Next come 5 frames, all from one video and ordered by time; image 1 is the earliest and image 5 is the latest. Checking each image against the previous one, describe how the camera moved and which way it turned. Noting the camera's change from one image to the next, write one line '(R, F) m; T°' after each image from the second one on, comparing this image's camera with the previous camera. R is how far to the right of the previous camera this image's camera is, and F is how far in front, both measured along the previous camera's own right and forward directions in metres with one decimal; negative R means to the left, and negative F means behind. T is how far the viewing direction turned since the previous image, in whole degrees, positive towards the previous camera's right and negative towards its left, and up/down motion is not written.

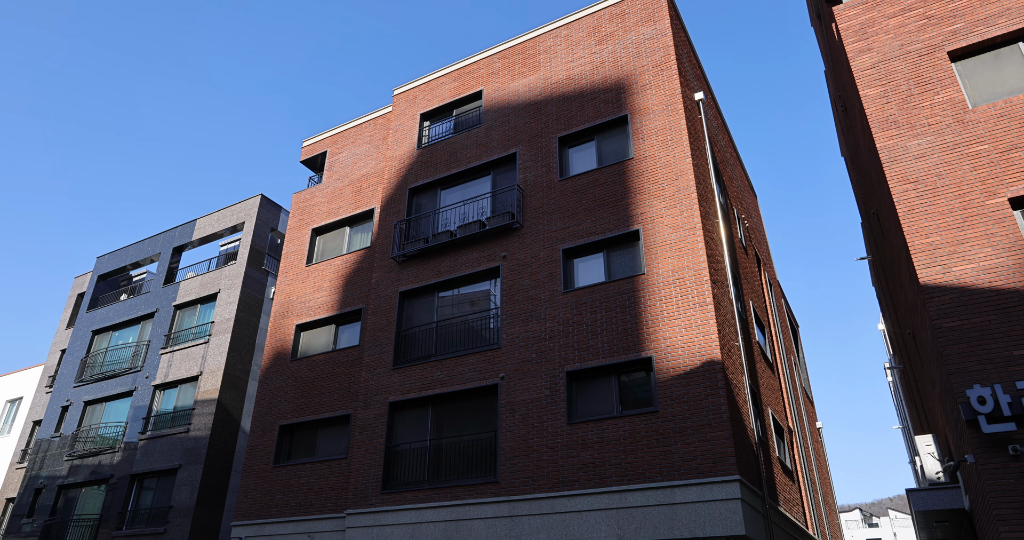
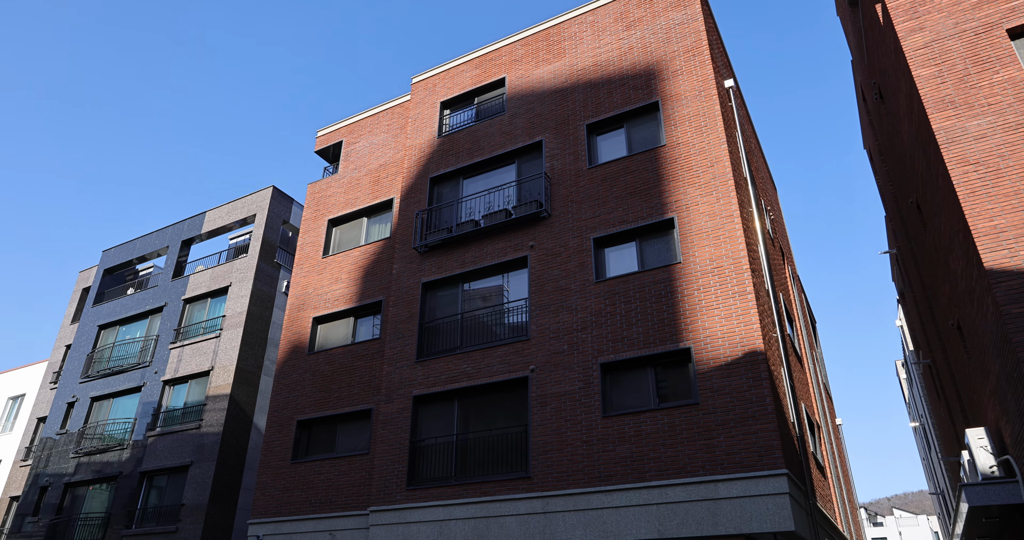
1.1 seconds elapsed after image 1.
(-0.8, +0.5) m; 0°
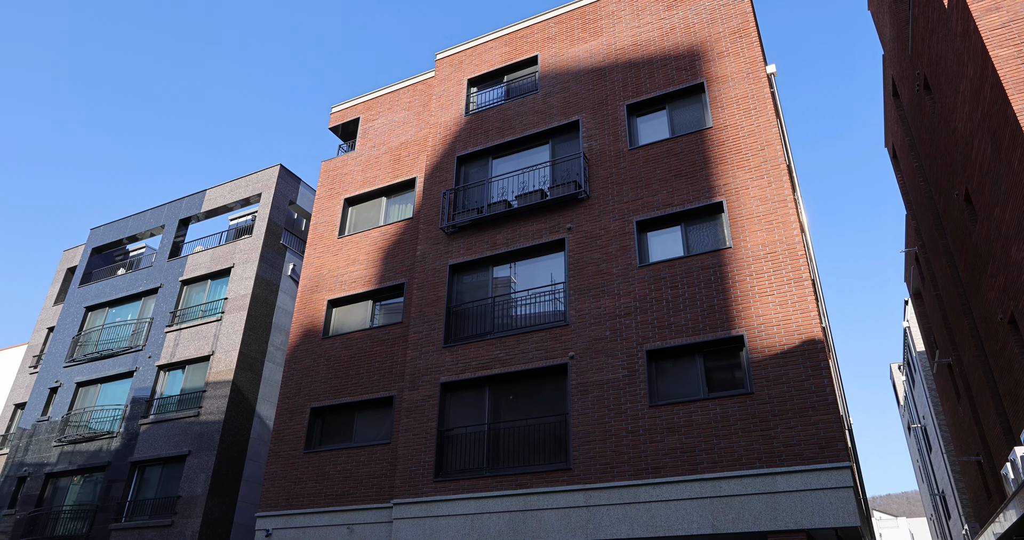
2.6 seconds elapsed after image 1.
(-1.5, +0.8) m; +2°
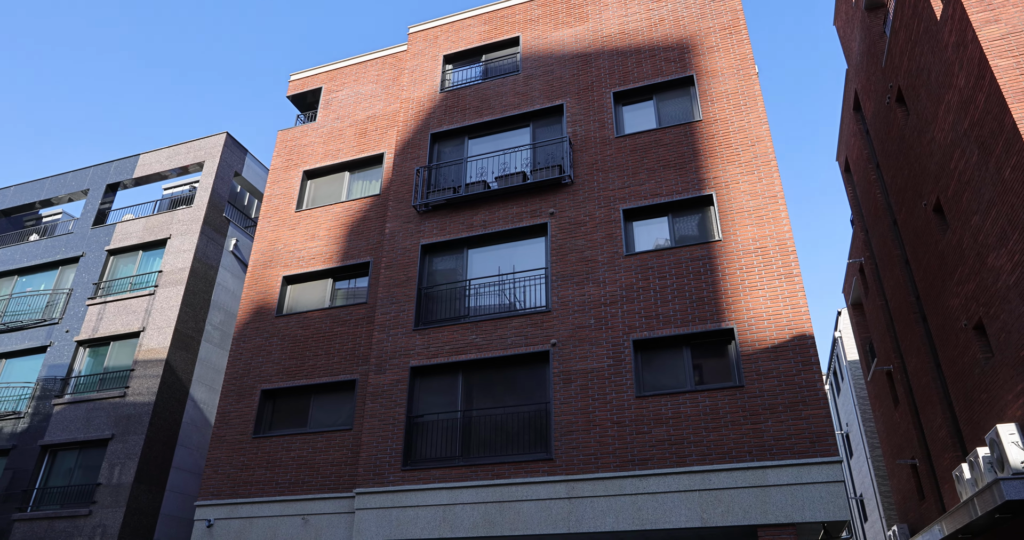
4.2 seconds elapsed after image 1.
(-1.4, +0.8) m; +7°
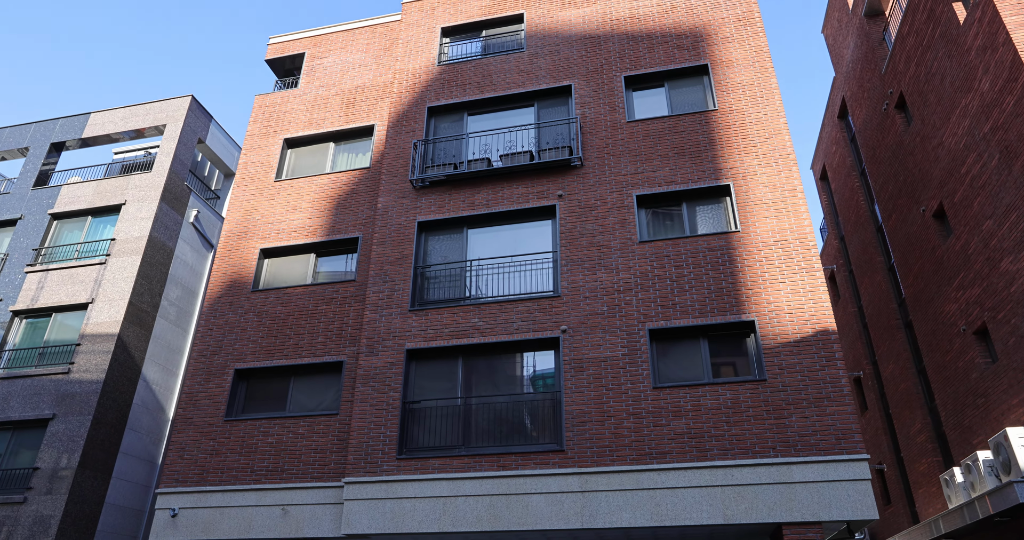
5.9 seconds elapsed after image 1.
(-1.6, +0.9) m; +6°
